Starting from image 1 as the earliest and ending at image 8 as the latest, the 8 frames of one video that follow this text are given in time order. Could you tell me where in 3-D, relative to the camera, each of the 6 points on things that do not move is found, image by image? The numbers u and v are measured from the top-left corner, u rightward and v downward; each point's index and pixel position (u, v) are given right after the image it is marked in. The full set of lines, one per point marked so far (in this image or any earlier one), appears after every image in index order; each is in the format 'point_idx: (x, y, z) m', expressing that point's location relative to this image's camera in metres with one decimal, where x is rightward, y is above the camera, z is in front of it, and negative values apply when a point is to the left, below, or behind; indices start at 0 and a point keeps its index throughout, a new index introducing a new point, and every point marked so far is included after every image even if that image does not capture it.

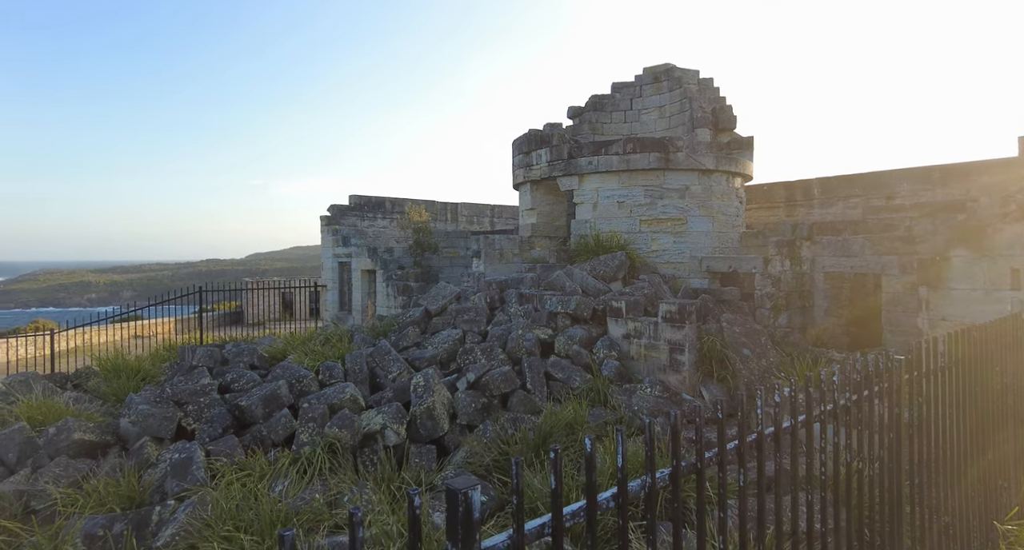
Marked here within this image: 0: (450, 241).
0: (-1.8, +0.9, +13.5) m
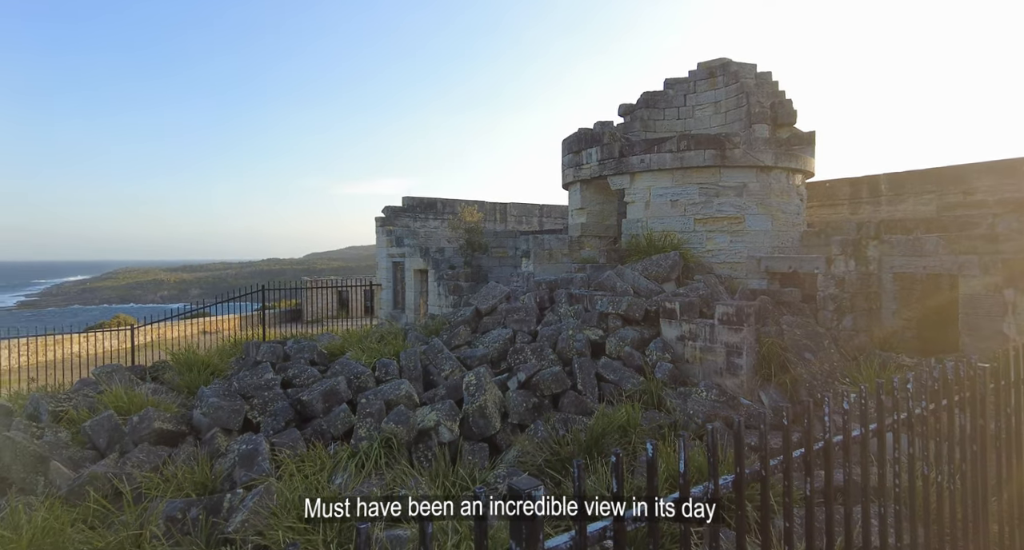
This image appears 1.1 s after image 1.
0: (-0.5, +0.9, +13.6) m
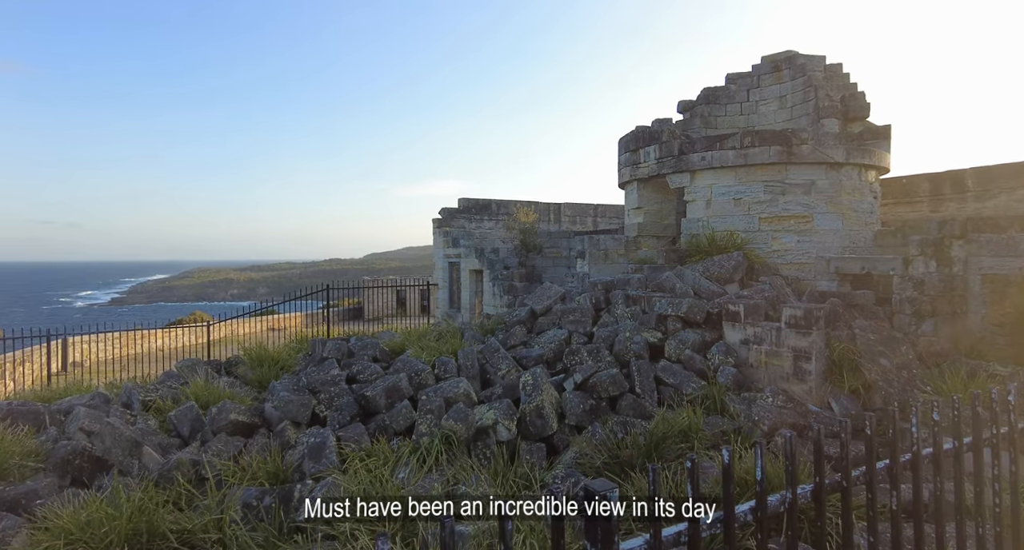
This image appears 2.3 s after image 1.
0: (+1.0, +0.9, +13.6) m
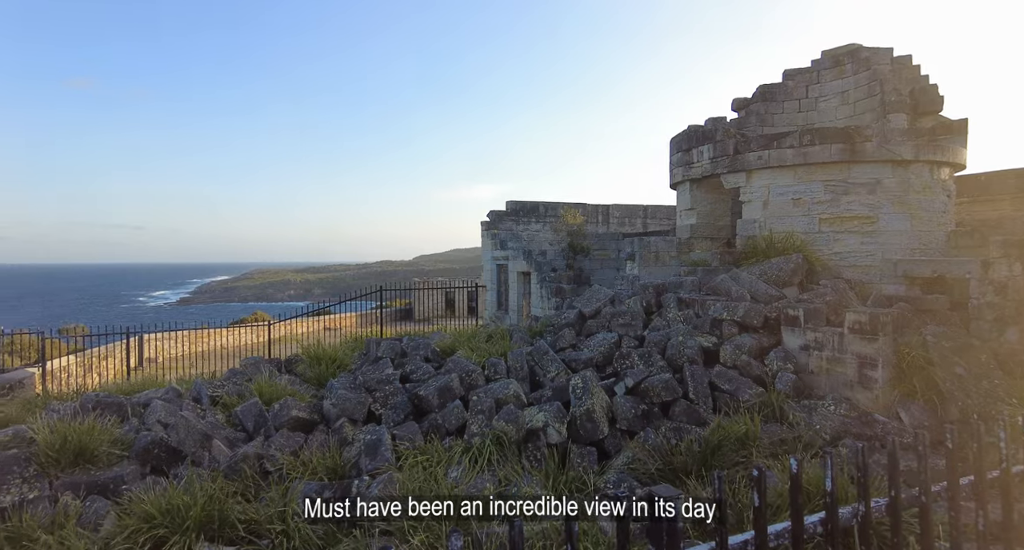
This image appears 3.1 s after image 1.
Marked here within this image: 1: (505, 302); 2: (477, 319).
0: (+2.4, +0.8, +13.5) m
1: (-0.2, -0.9, +16.5) m
2: (-1.2, -1.5, +17.3) m
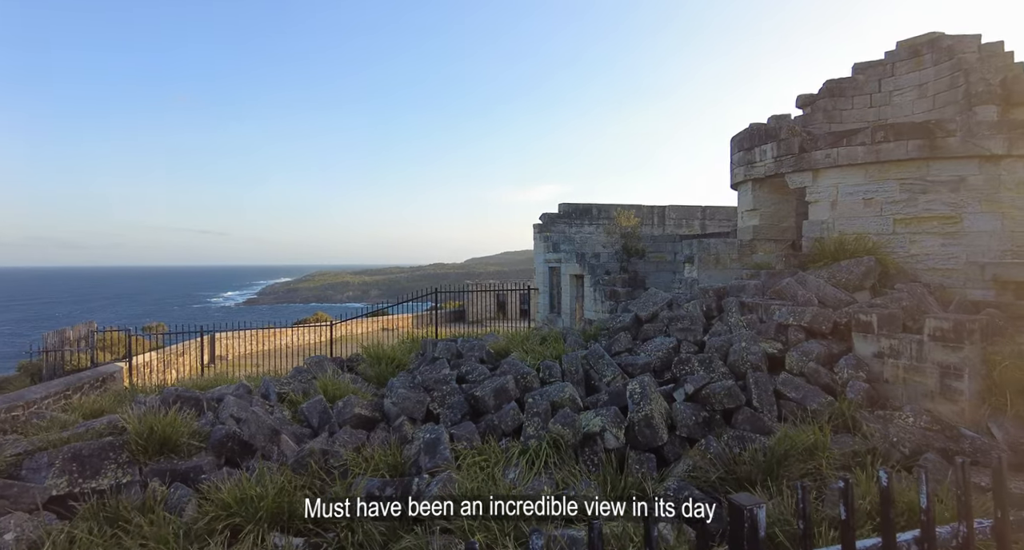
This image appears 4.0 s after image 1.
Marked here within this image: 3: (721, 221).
0: (+3.8, +0.8, +13.3) m
1: (+1.5, -1.0, +16.4) m
2: (+0.6, -1.6, +17.3) m
3: (+7.2, +1.9, +17.5) m
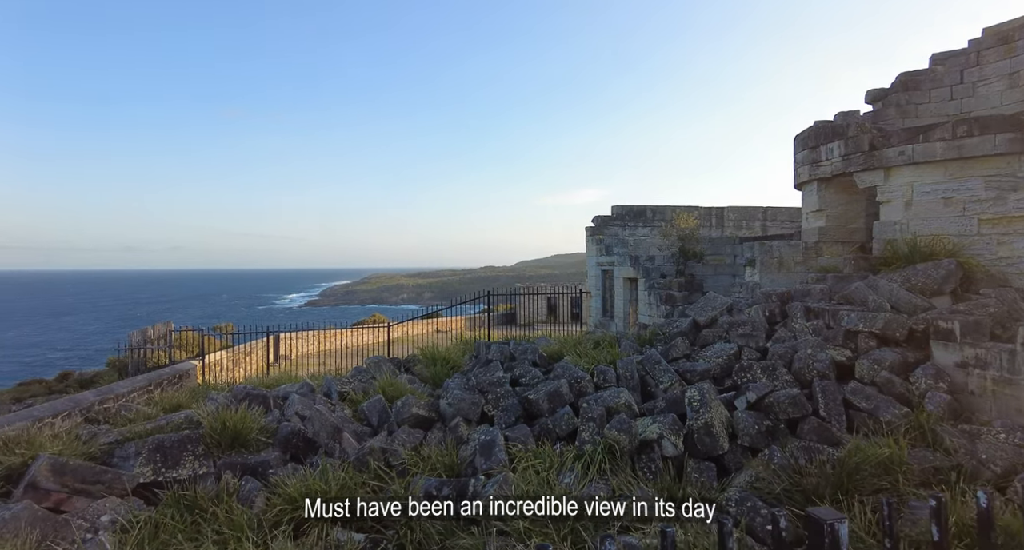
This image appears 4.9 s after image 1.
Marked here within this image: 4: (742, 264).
0: (+5.2, +0.7, +12.9) m
1: (+3.1, -1.1, +16.3) m
2: (+2.4, -1.7, +17.2) m
3: (+9.0, +1.7, +16.9) m
4: (+5.6, +0.3, +12.1) m
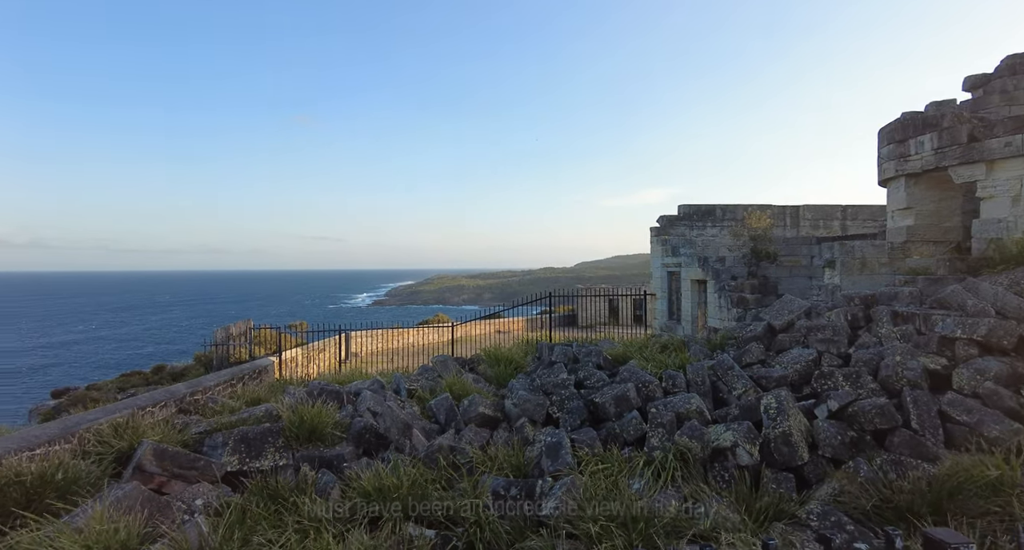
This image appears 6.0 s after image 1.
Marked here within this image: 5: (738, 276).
0: (+6.9, +0.6, +12.3) m
1: (+5.1, -1.1, +15.8) m
2: (+4.5, -1.7, +16.8) m
3: (+11.0, +1.7, +15.9) m
4: (+7.1, +0.2, +11.5) m
5: (+5.7, 0.0, +12.6) m
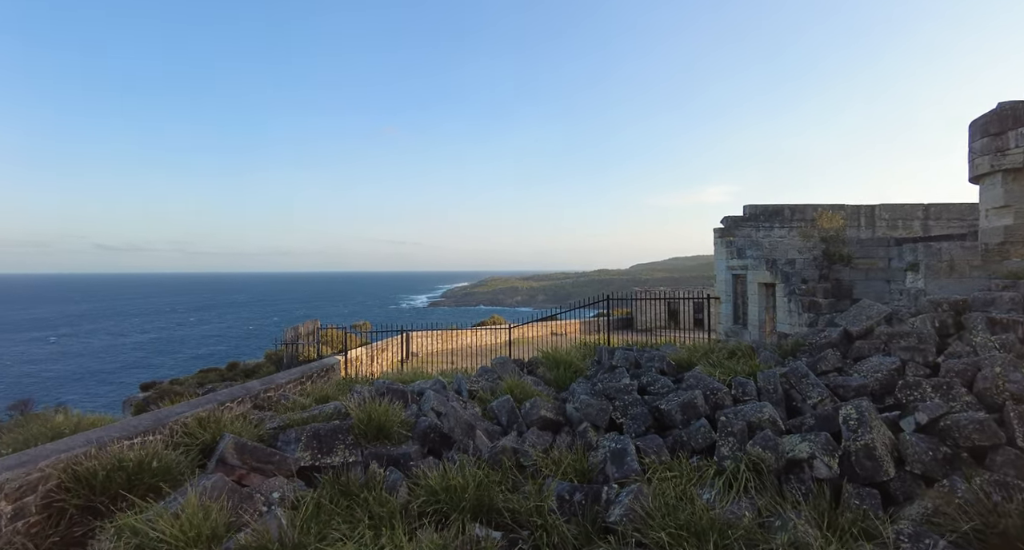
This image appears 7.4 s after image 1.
0: (+8.4, +0.6, +11.5) m
1: (+6.9, -1.2, +15.2) m
2: (+6.4, -1.8, +16.3) m
3: (+12.8, +1.6, +14.8) m
4: (+8.6, +0.2, +10.7) m
5: (+7.3, -0.1, +11.9) m
